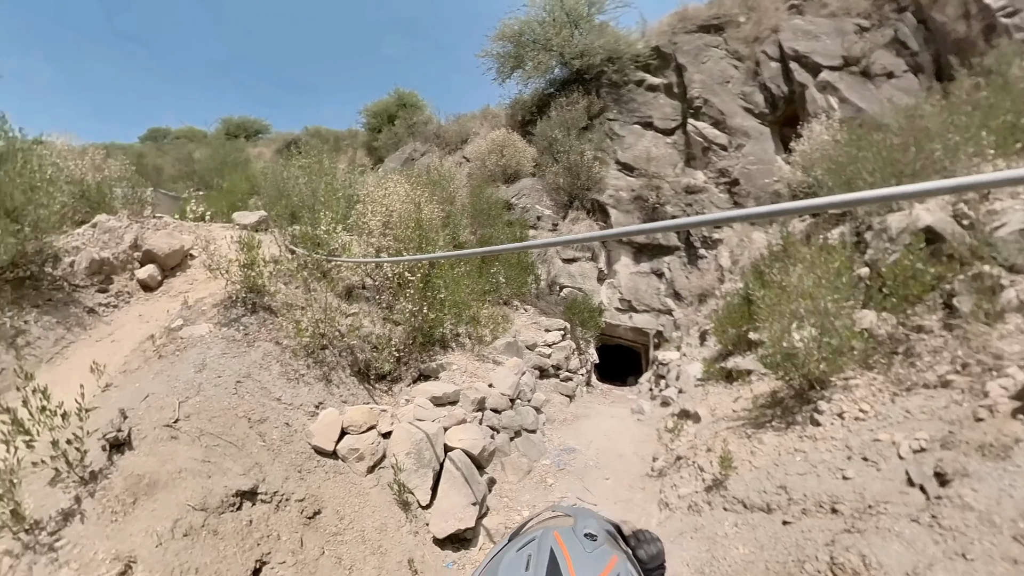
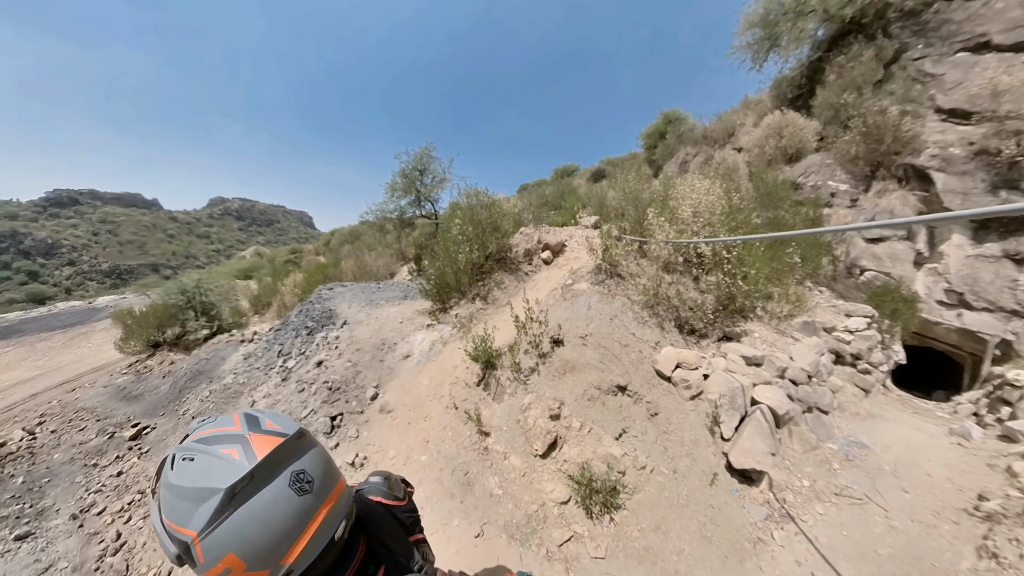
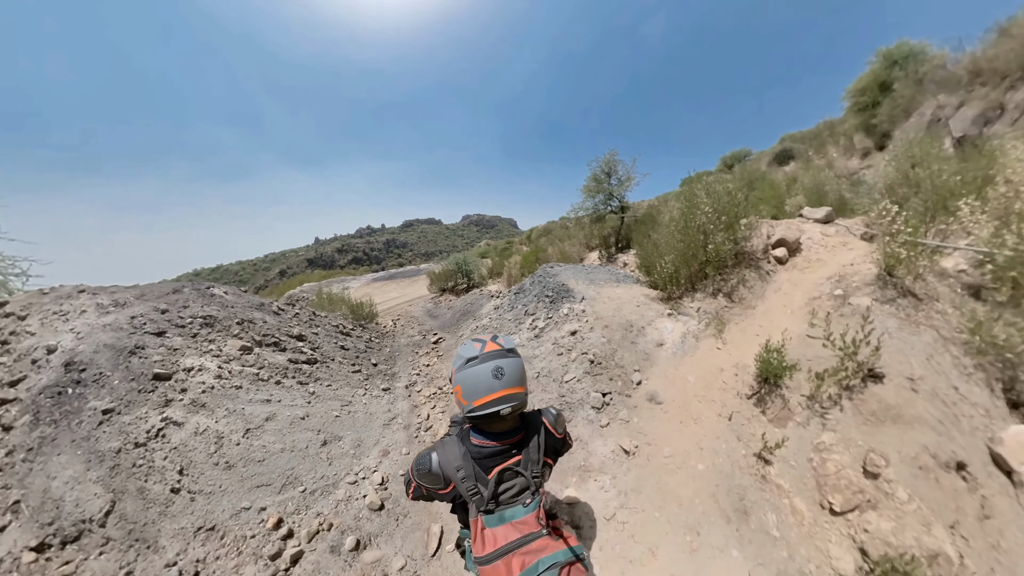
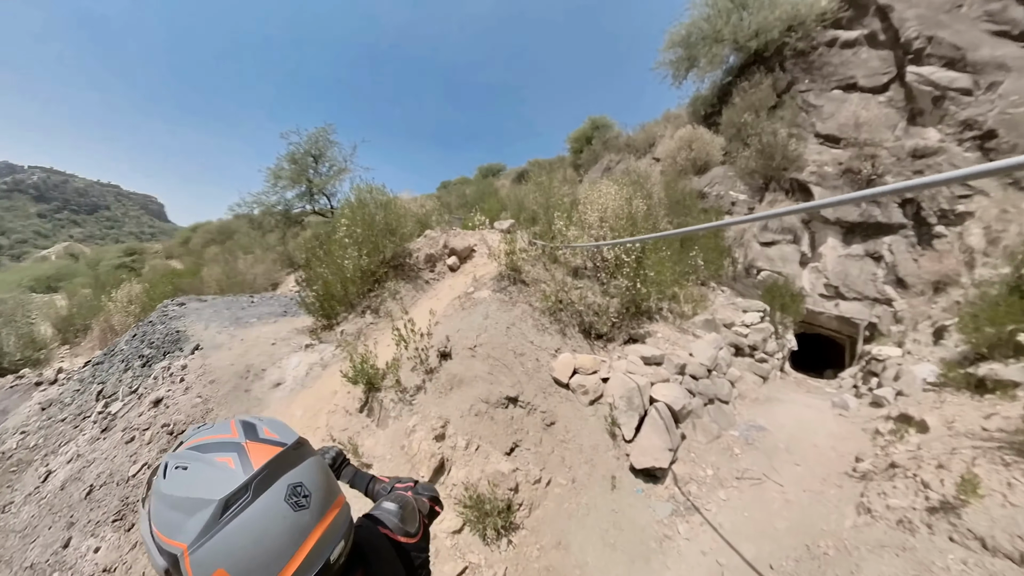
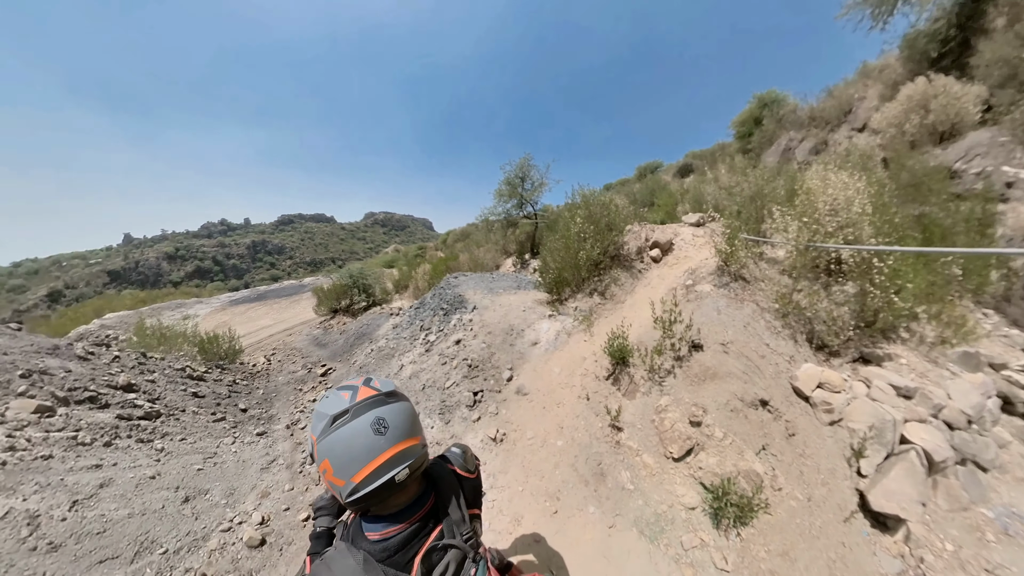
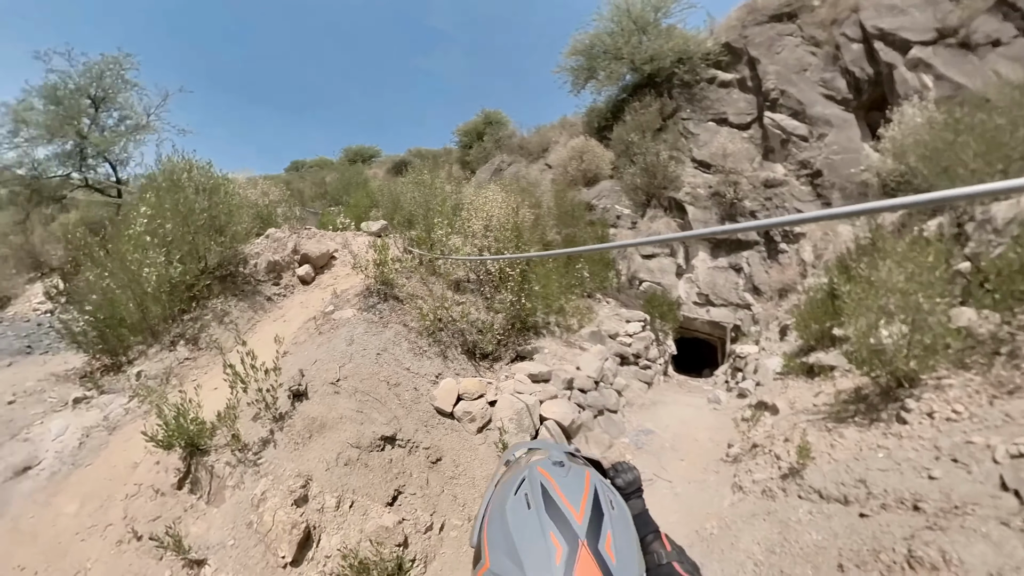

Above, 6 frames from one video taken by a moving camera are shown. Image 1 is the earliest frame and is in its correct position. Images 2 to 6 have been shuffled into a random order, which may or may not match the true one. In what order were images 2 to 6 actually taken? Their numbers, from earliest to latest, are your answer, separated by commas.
6, 4, 2, 5, 3
